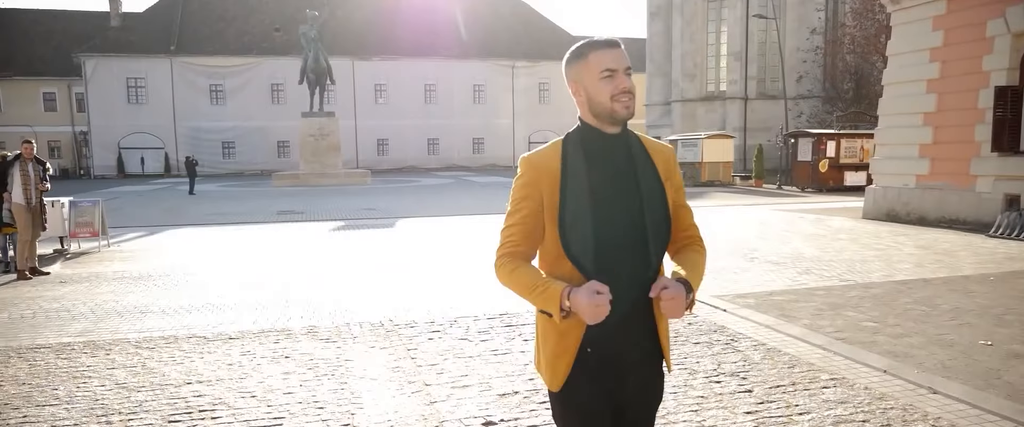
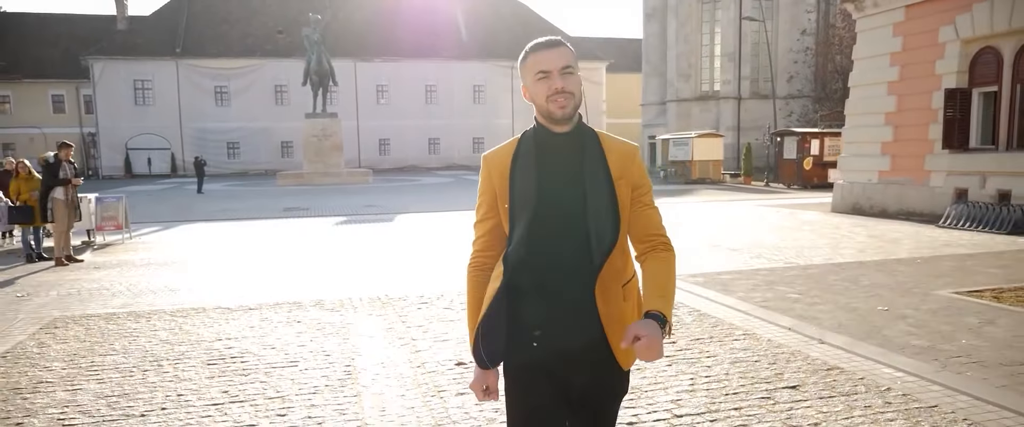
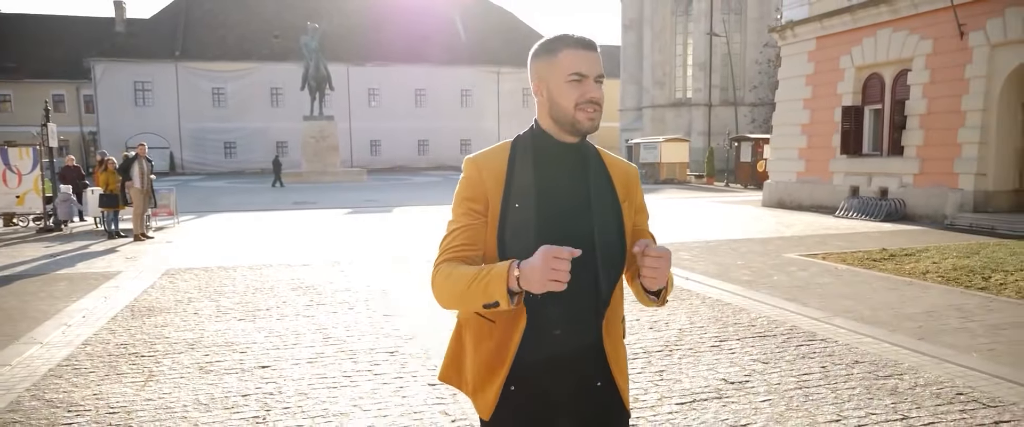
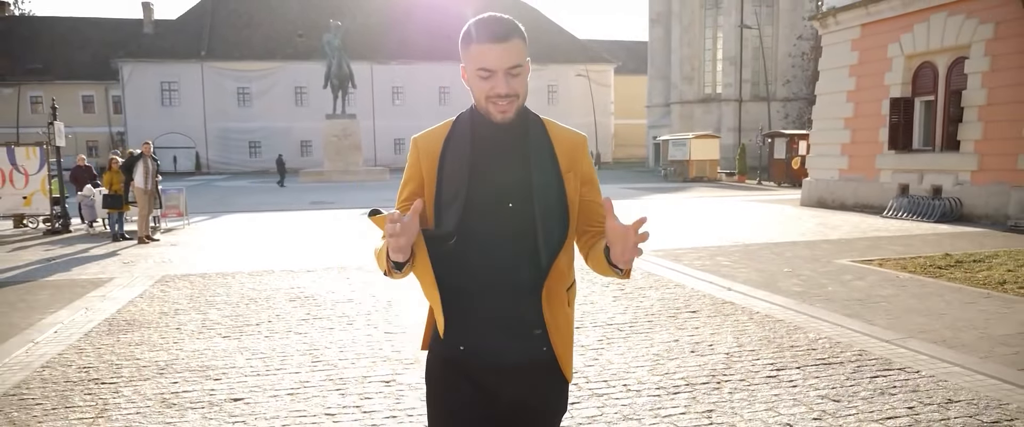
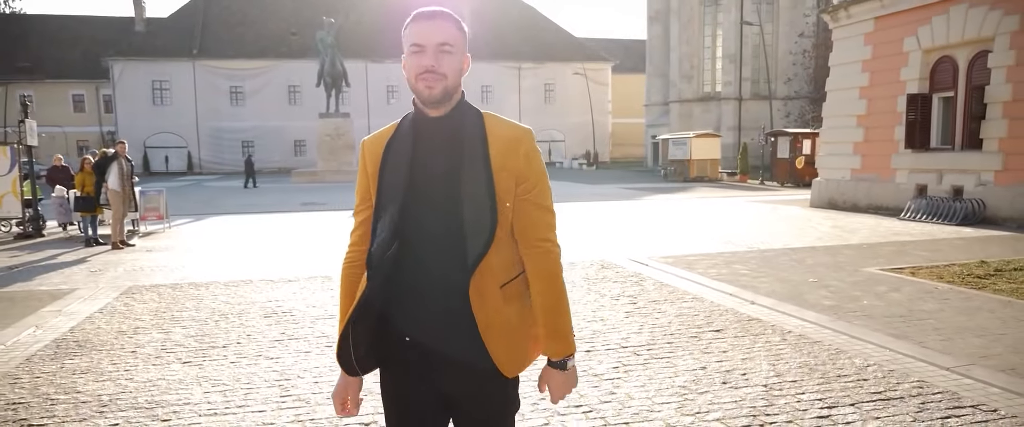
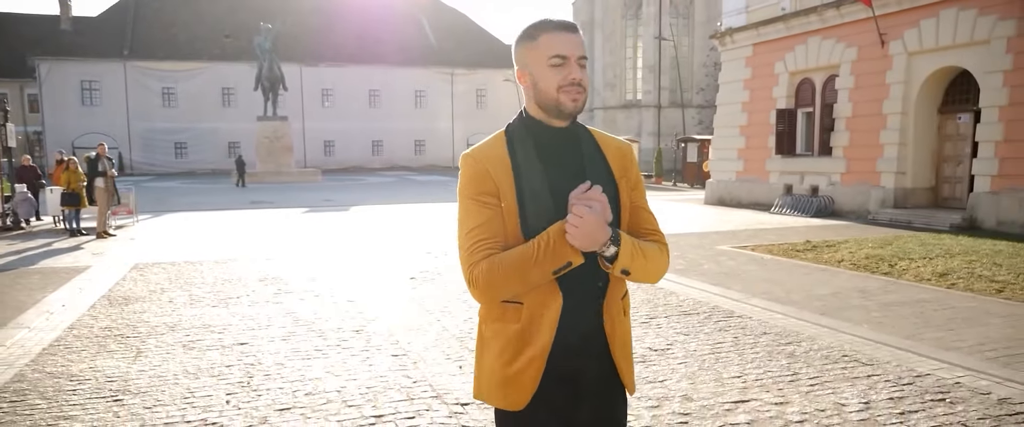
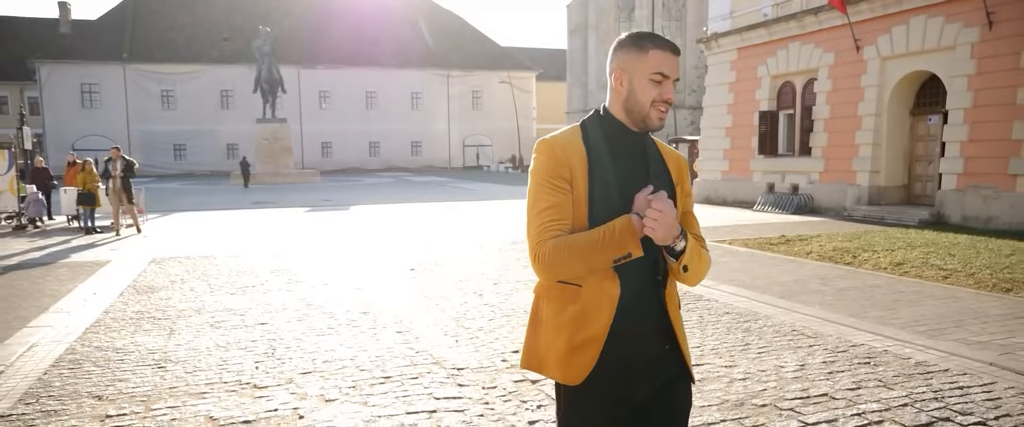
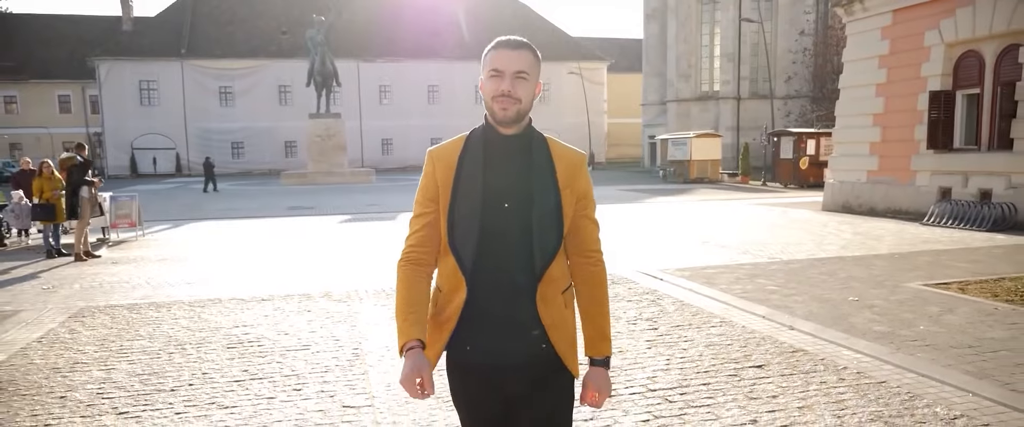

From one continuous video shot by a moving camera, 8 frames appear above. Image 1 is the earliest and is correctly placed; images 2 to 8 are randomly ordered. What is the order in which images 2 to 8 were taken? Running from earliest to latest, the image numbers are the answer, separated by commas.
2, 8, 5, 4, 3, 6, 7
